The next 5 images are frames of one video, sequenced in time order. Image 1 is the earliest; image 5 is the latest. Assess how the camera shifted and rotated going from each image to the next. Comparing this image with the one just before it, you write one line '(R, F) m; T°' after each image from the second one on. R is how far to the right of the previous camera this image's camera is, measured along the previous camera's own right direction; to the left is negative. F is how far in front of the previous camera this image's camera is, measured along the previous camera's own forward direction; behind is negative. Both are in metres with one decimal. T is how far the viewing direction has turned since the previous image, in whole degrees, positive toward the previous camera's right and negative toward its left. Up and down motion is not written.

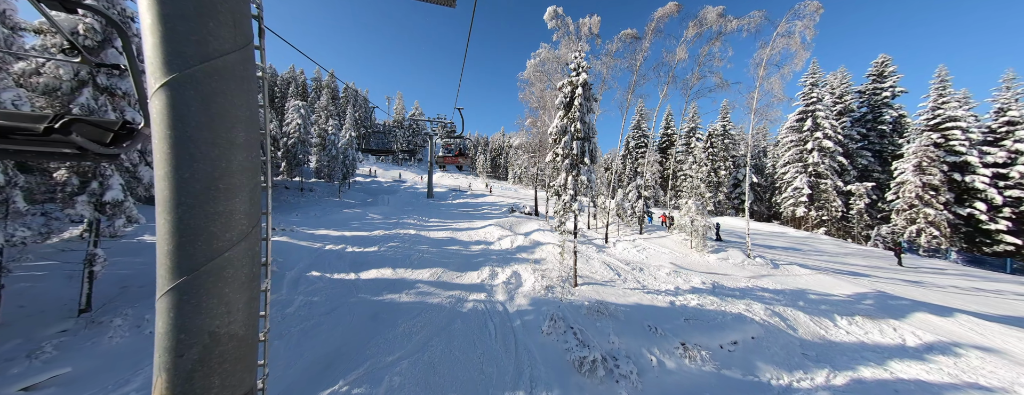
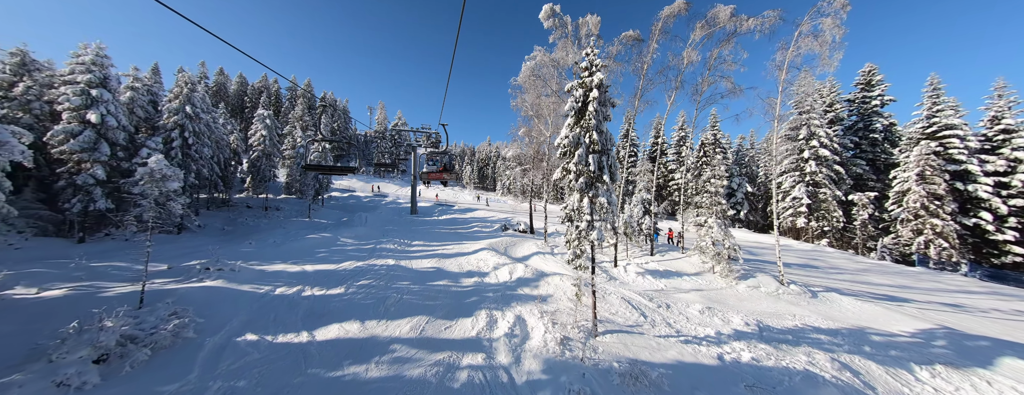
(-0.4, +2.0) m; +3°
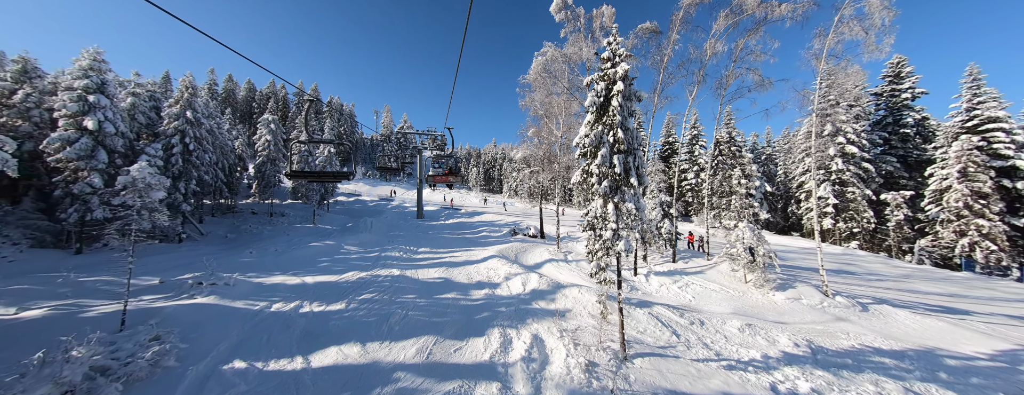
(-0.3, +0.8) m; -1°
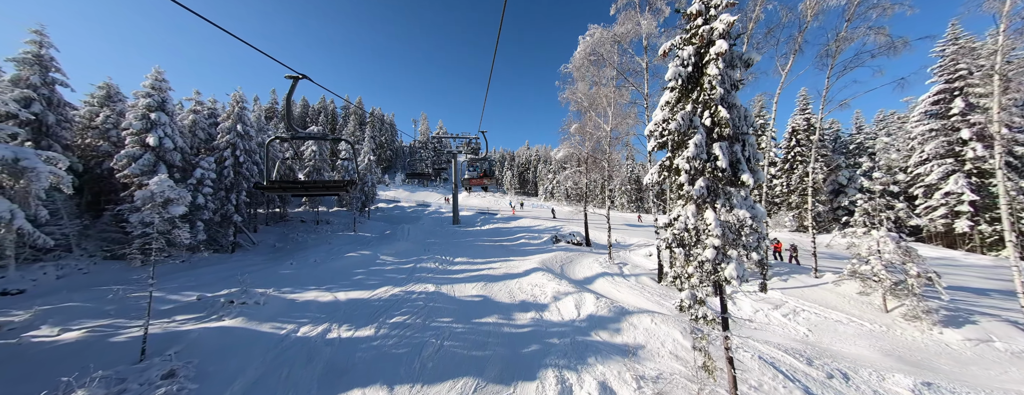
(-0.6, +1.6) m; -7°
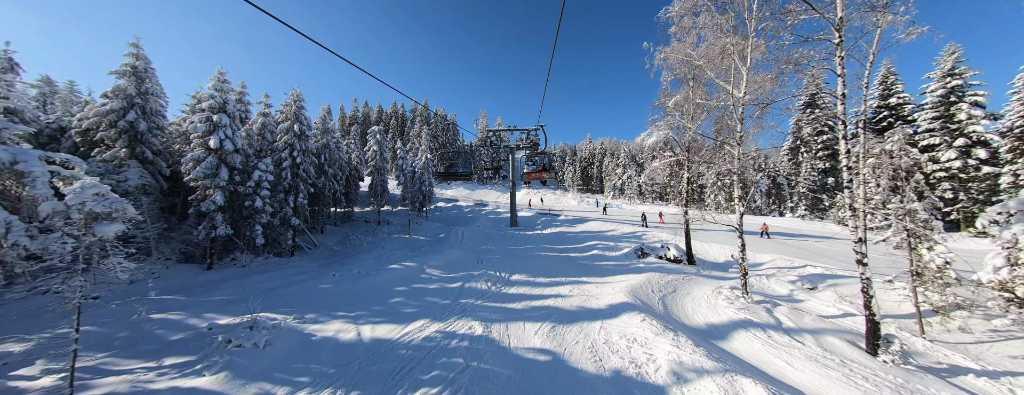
(-0.7, +3.5) m; -13°
